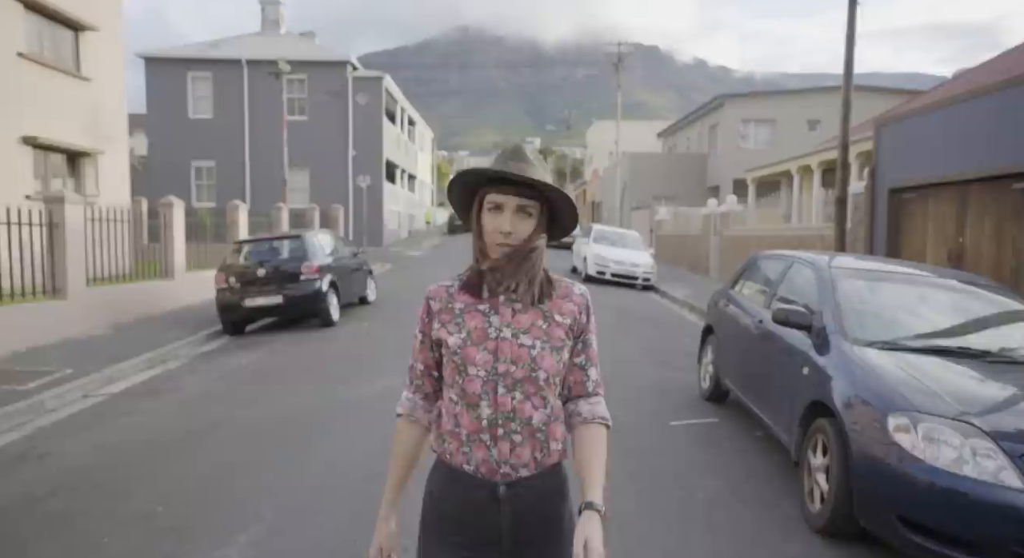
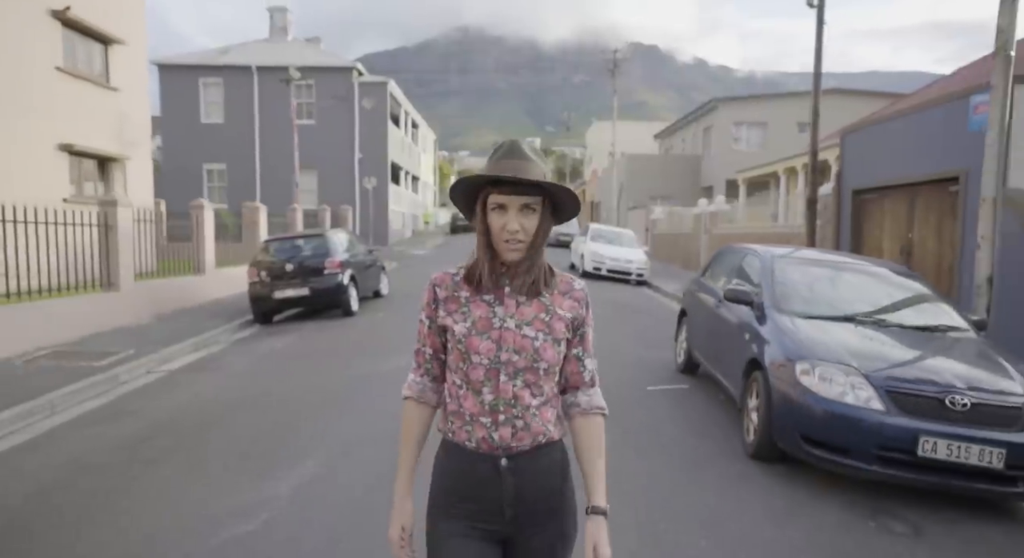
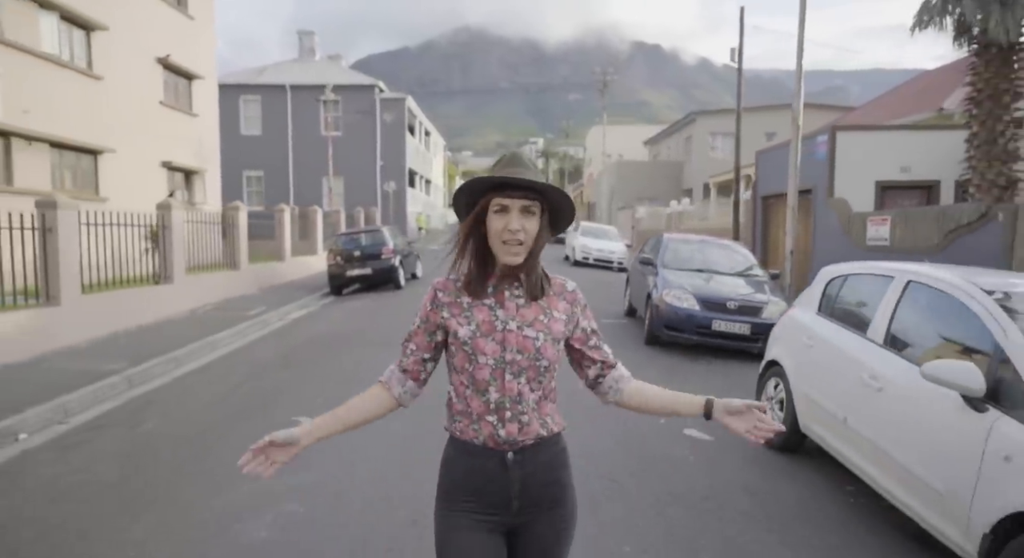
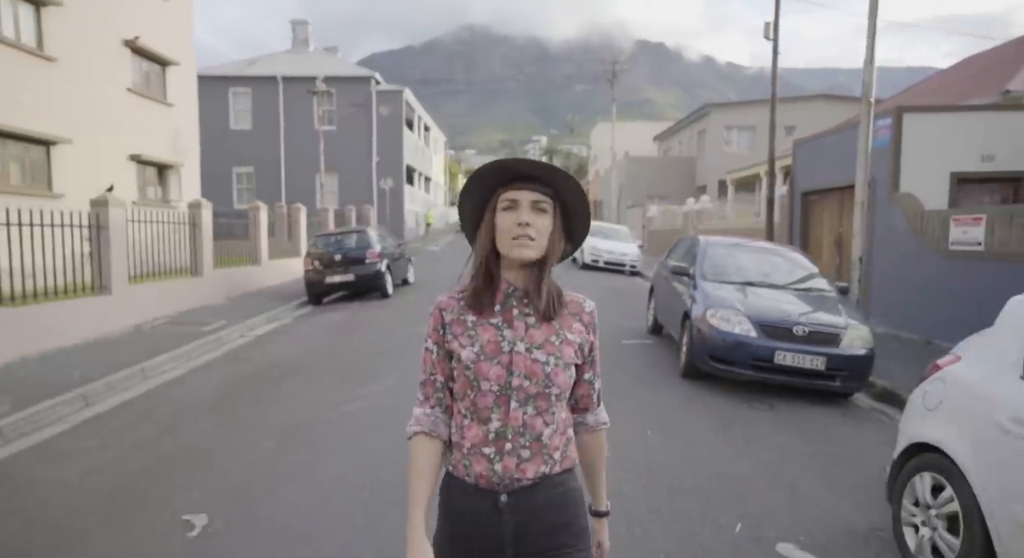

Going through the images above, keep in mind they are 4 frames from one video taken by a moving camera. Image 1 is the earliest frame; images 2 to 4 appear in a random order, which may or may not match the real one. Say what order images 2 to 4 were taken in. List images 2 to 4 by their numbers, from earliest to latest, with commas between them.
2, 4, 3
